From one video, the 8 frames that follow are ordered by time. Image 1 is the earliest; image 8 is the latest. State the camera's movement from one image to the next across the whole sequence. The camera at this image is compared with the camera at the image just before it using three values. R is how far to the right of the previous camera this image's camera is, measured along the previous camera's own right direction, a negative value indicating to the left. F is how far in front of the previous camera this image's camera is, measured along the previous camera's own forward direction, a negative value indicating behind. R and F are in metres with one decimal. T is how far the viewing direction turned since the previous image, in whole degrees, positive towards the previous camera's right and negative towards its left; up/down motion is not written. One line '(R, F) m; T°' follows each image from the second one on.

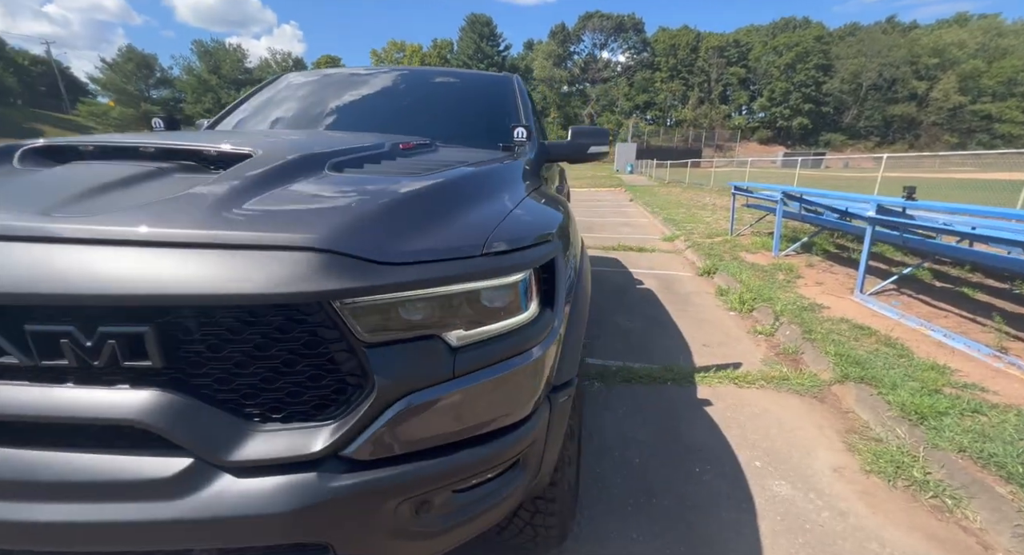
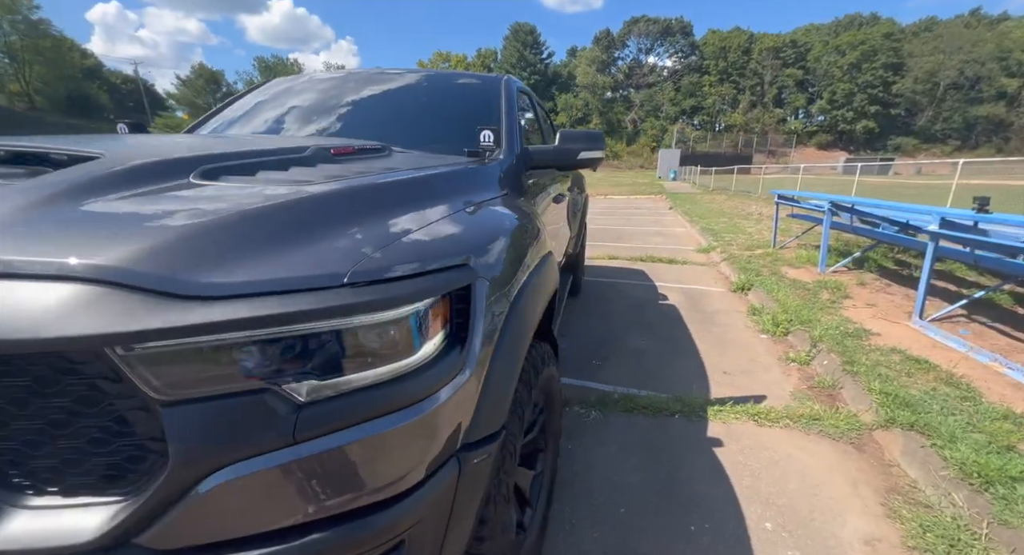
(+0.4, +0.3) m; -6°
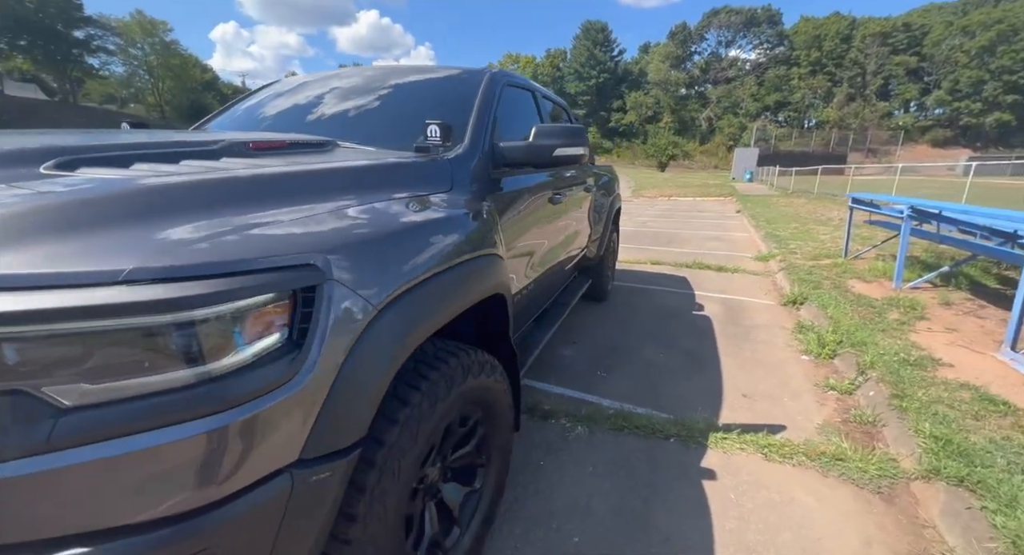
(+0.5, +0.2) m; -9°
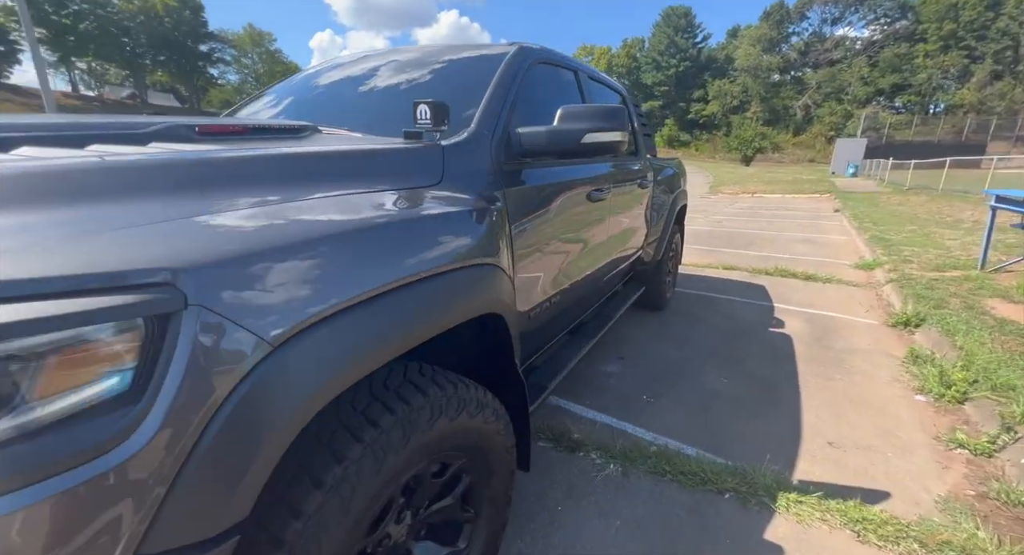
(+0.2, +0.4) m; -9°
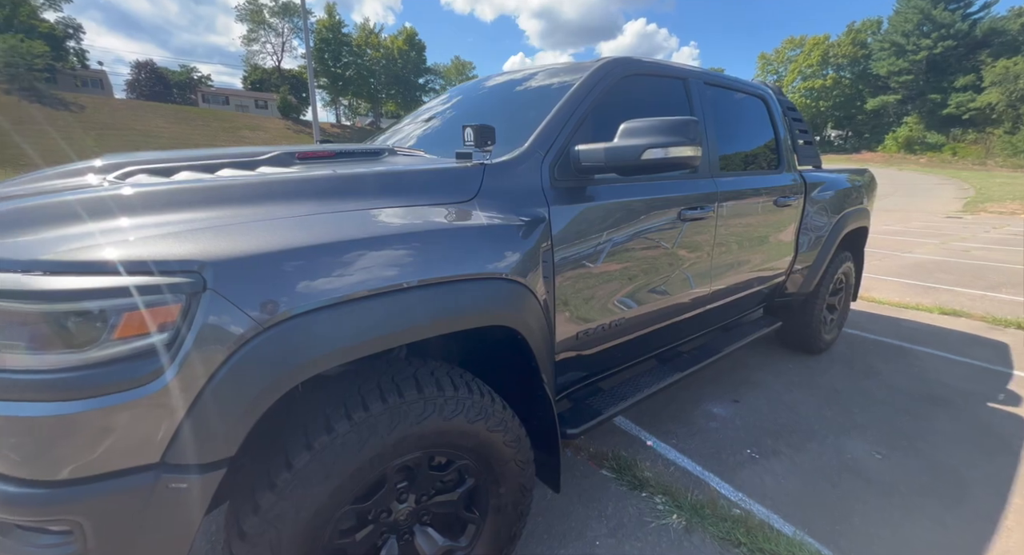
(+0.5, +0.1) m; -21°
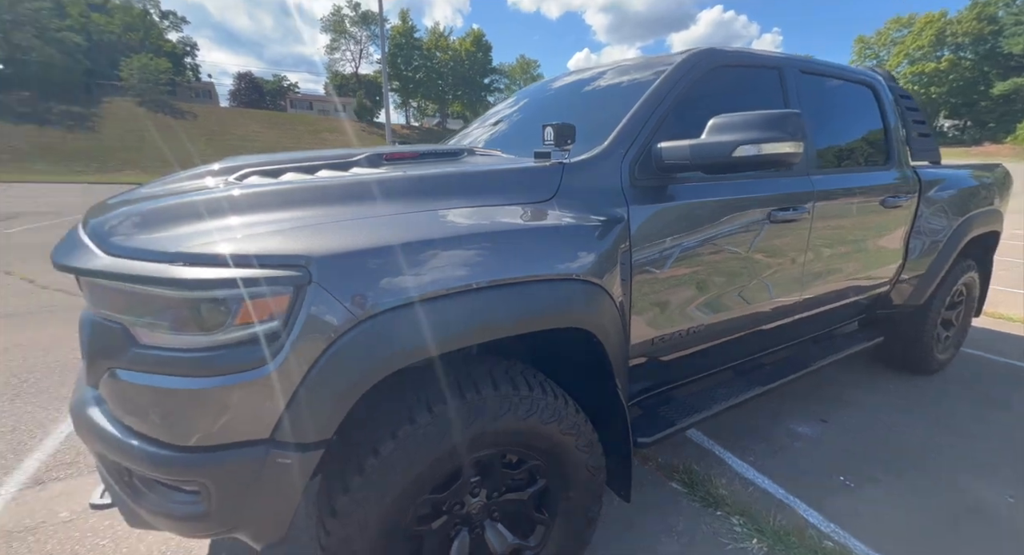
(-0.1, 0.0) m; -7°
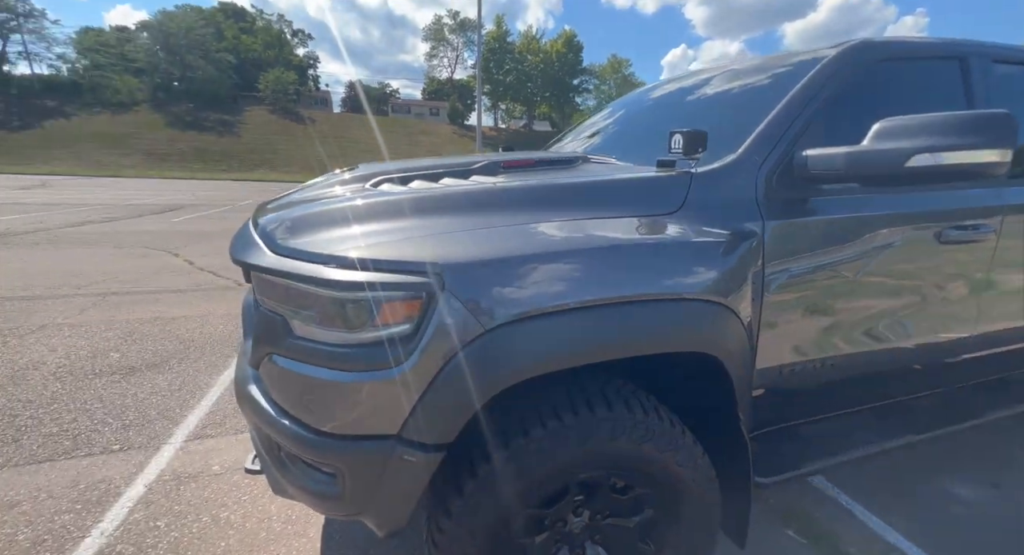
(-0.1, 0.0) m; -10°
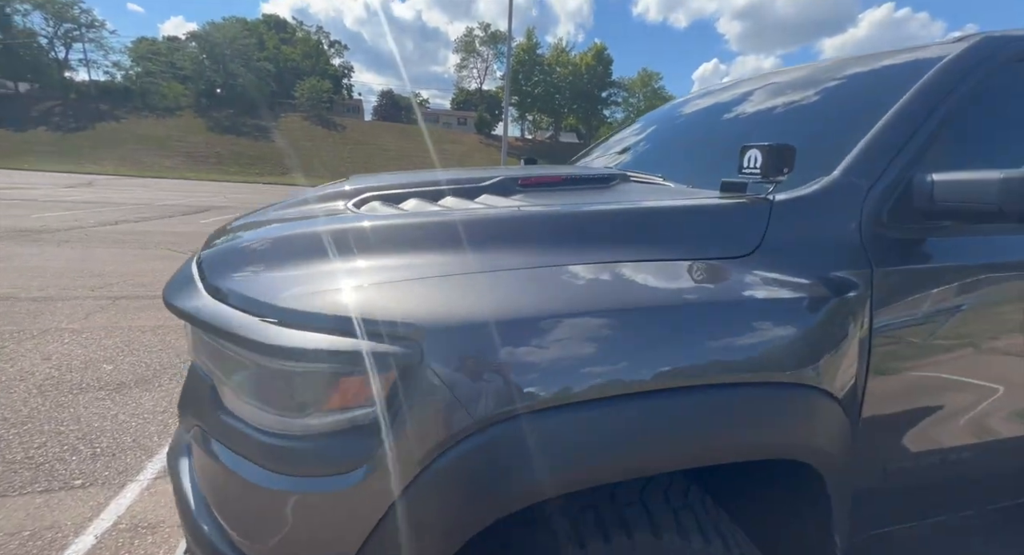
(0.0, +0.3) m; -3°
